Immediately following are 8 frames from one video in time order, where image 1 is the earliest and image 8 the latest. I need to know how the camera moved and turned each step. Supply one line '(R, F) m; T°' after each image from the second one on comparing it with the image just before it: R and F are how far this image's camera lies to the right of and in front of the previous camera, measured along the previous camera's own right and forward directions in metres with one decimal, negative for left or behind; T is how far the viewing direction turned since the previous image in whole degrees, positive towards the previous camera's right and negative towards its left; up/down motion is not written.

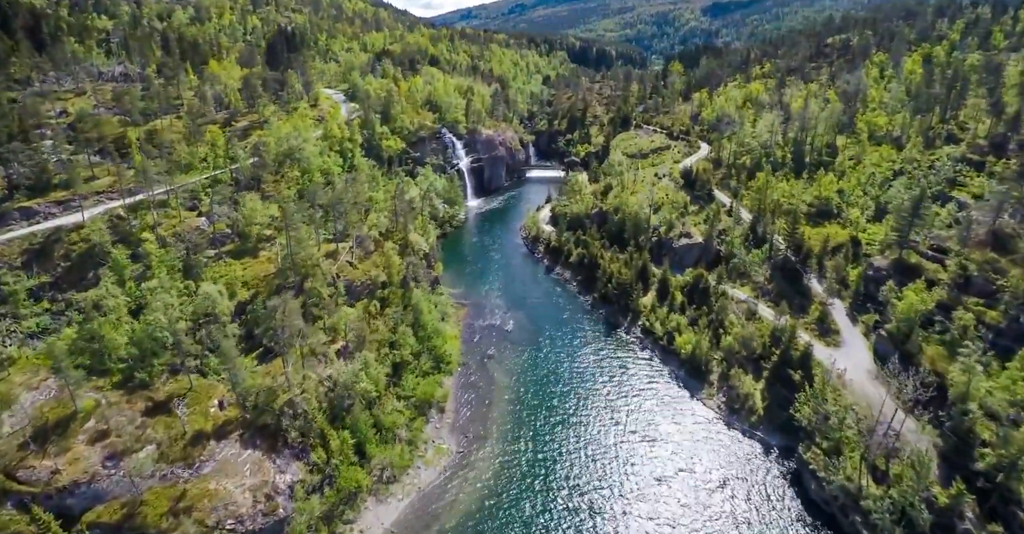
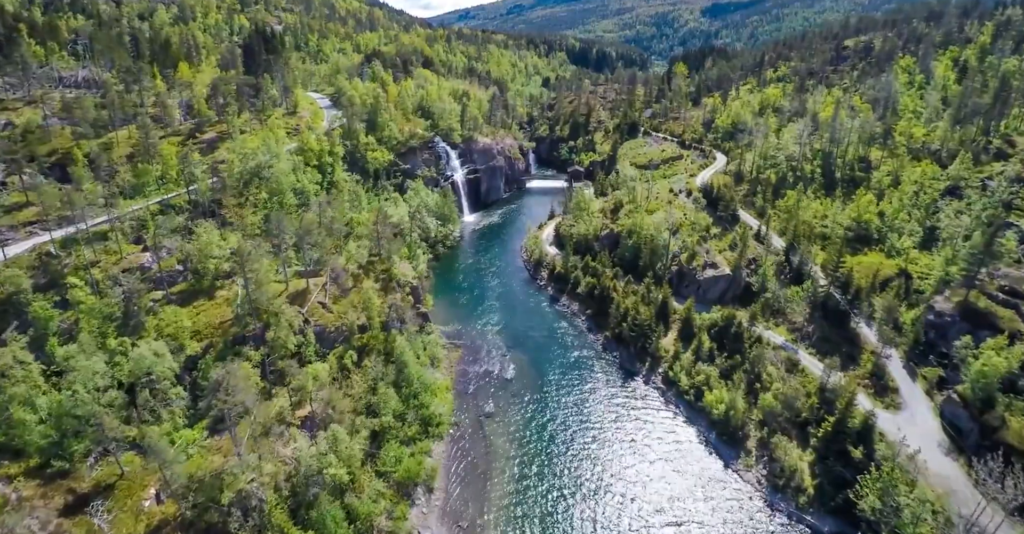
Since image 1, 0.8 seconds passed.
(-0.4, +10.5) m; 0°
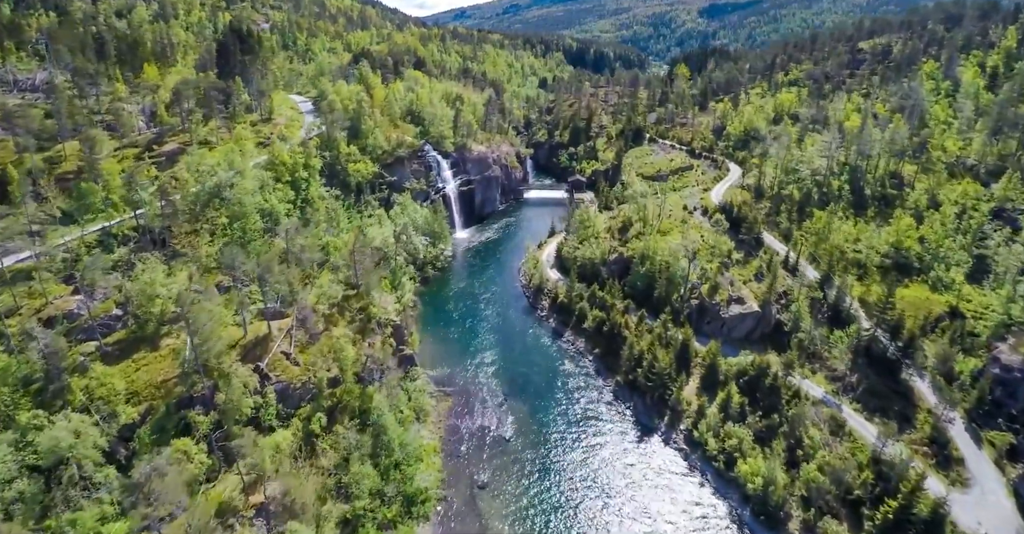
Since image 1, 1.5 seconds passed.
(-0.4, +9.2) m; +1°
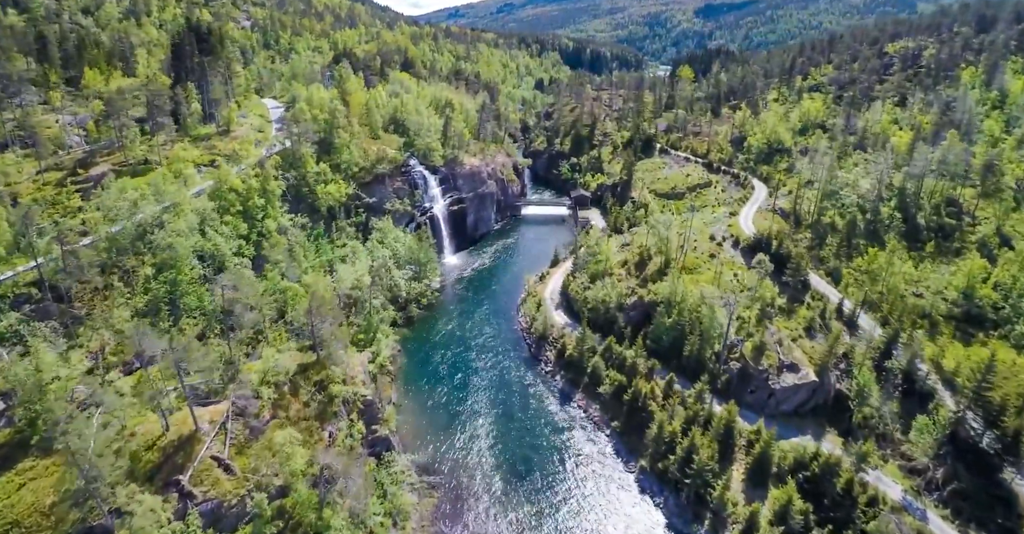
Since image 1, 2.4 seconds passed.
(-0.7, +12.6) m; +1°
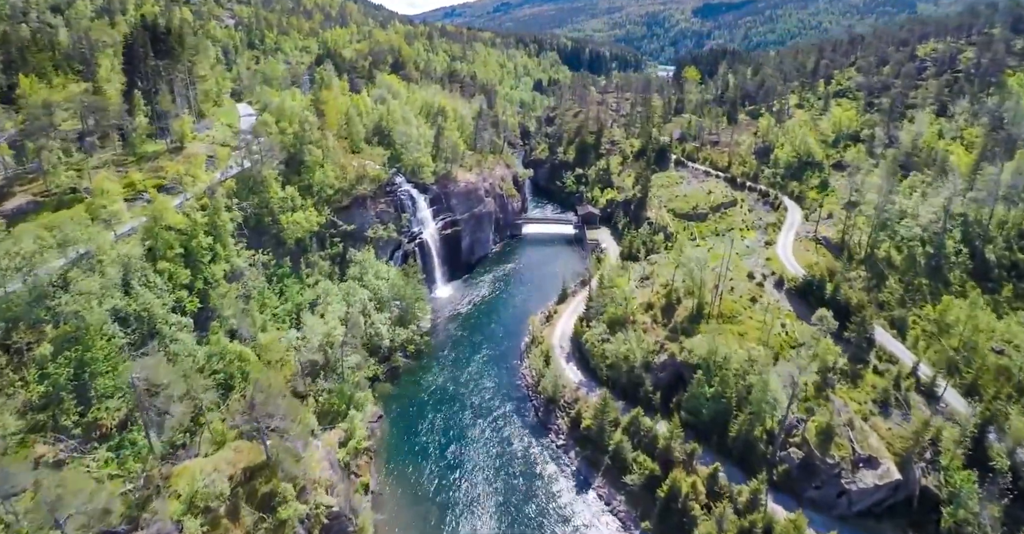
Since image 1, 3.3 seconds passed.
(-0.8, +11.4) m; 0°
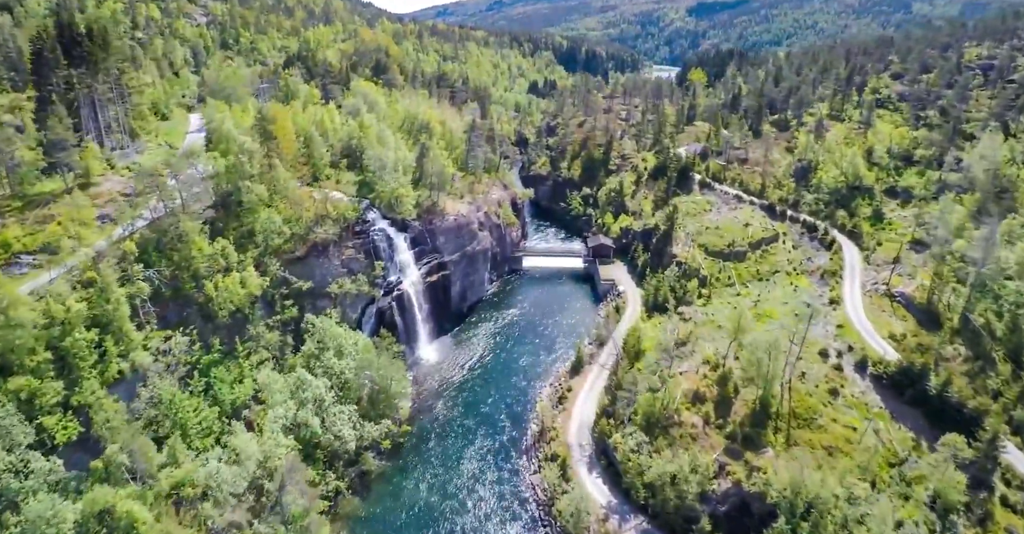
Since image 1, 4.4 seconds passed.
(-1.1, +14.7) m; +1°
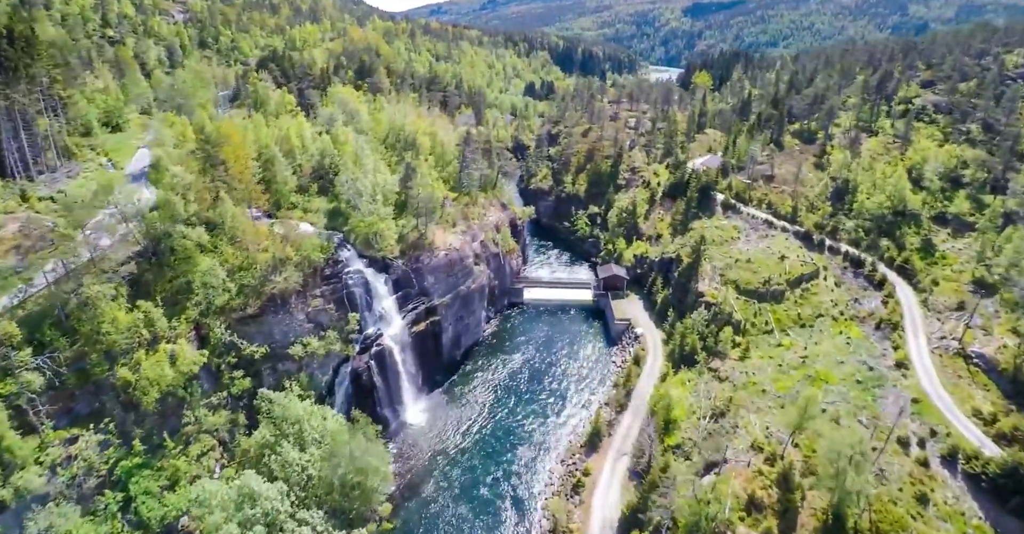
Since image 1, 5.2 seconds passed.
(-1.0, +10.1) m; +1°
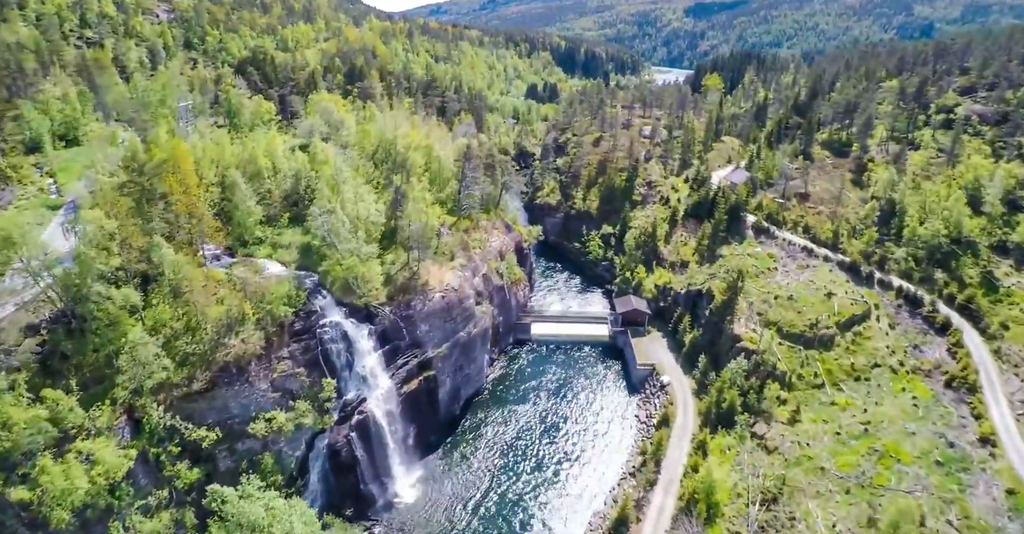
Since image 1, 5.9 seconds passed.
(-0.8, +8.6) m; 0°
